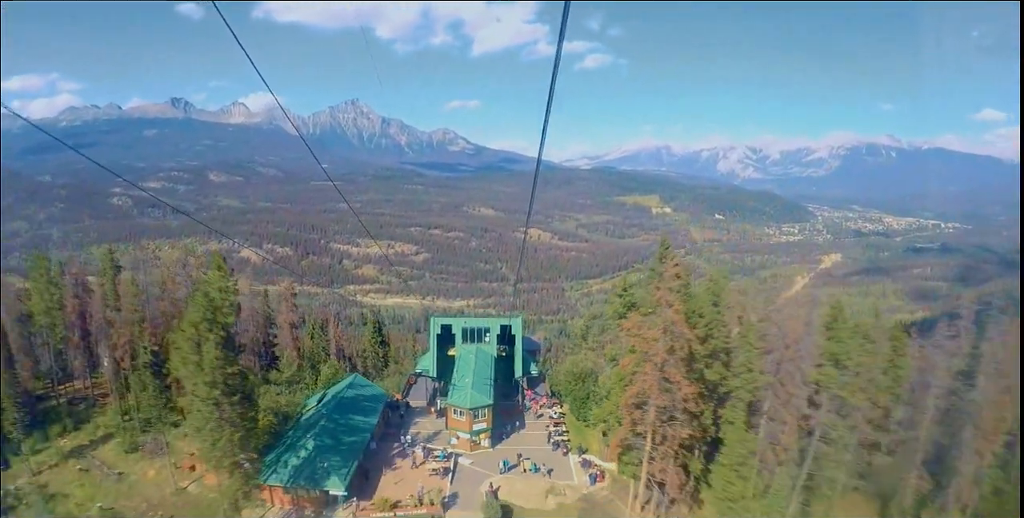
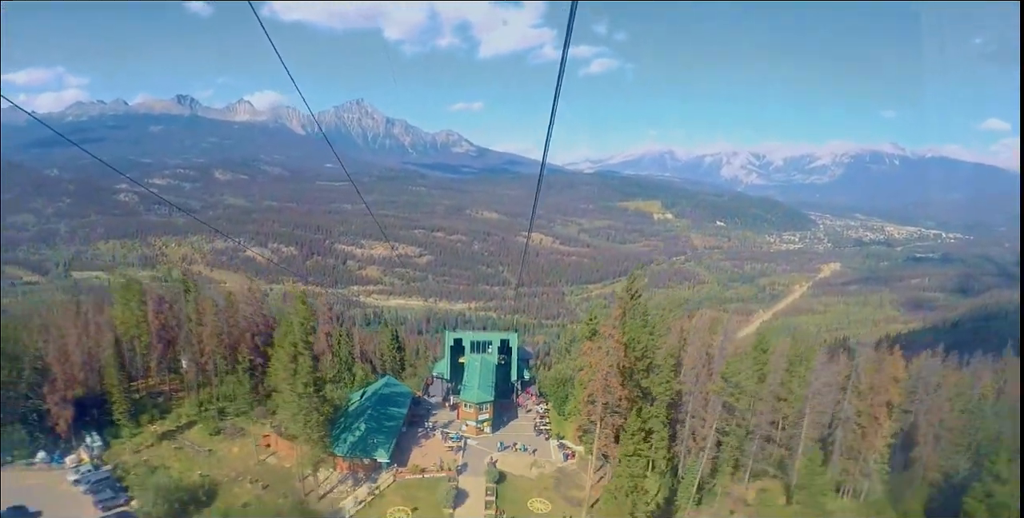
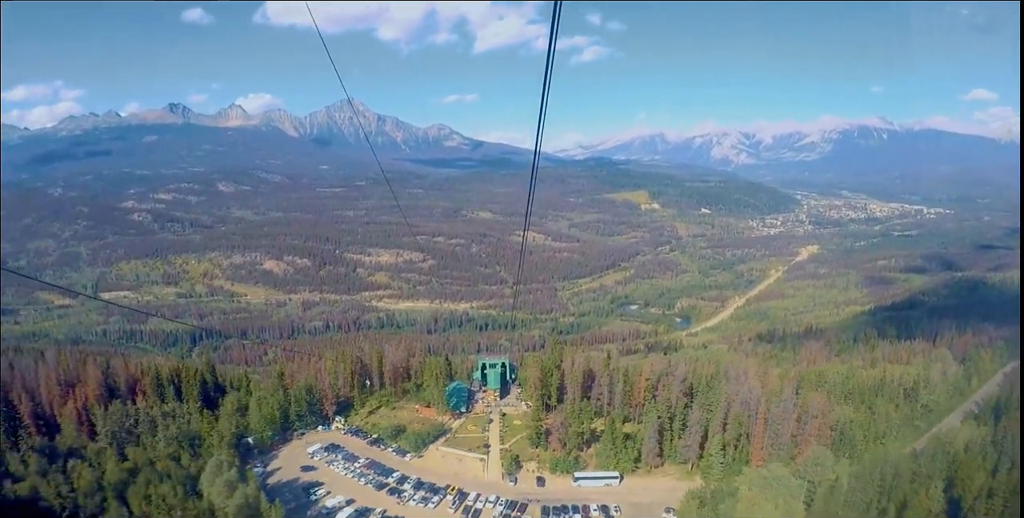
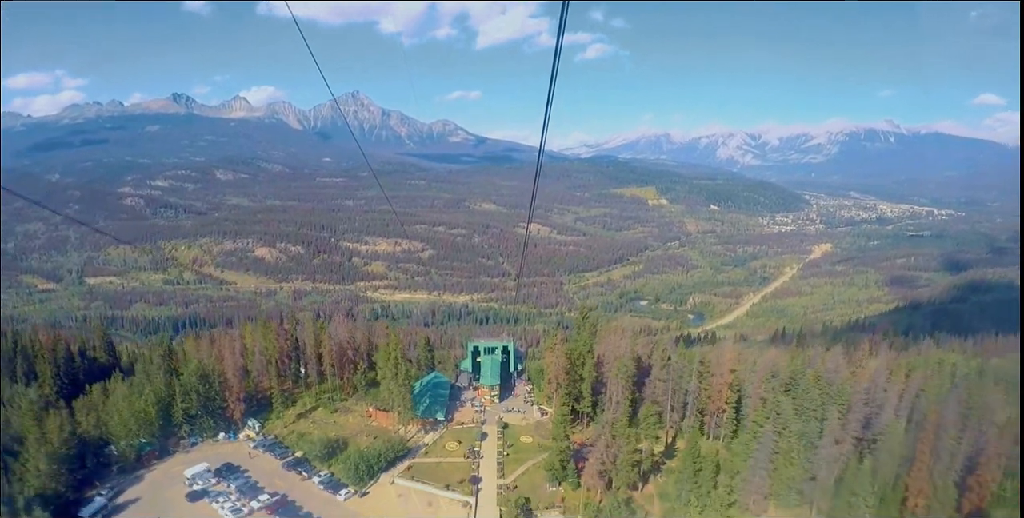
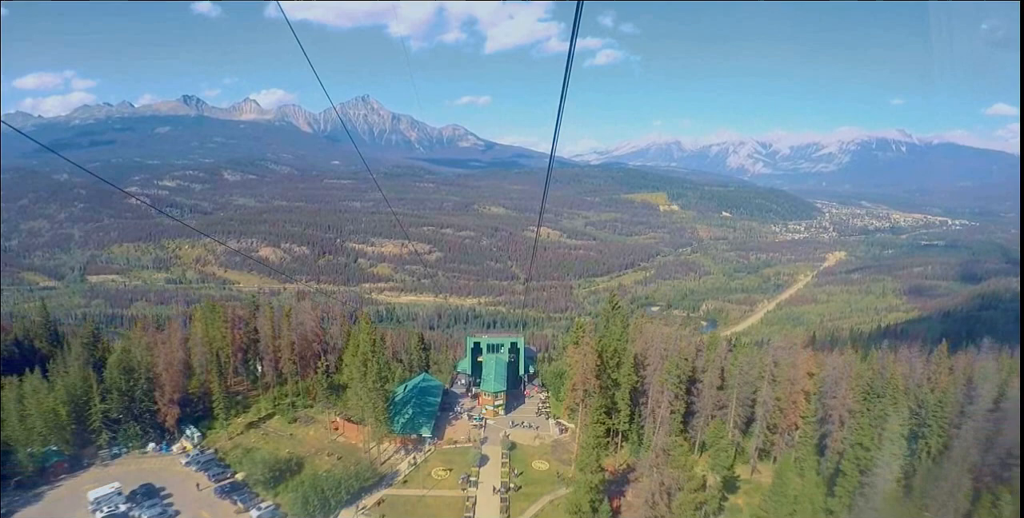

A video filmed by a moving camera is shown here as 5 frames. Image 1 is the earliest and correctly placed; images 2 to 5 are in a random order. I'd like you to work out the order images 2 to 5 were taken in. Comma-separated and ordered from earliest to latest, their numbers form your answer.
2, 5, 4, 3
